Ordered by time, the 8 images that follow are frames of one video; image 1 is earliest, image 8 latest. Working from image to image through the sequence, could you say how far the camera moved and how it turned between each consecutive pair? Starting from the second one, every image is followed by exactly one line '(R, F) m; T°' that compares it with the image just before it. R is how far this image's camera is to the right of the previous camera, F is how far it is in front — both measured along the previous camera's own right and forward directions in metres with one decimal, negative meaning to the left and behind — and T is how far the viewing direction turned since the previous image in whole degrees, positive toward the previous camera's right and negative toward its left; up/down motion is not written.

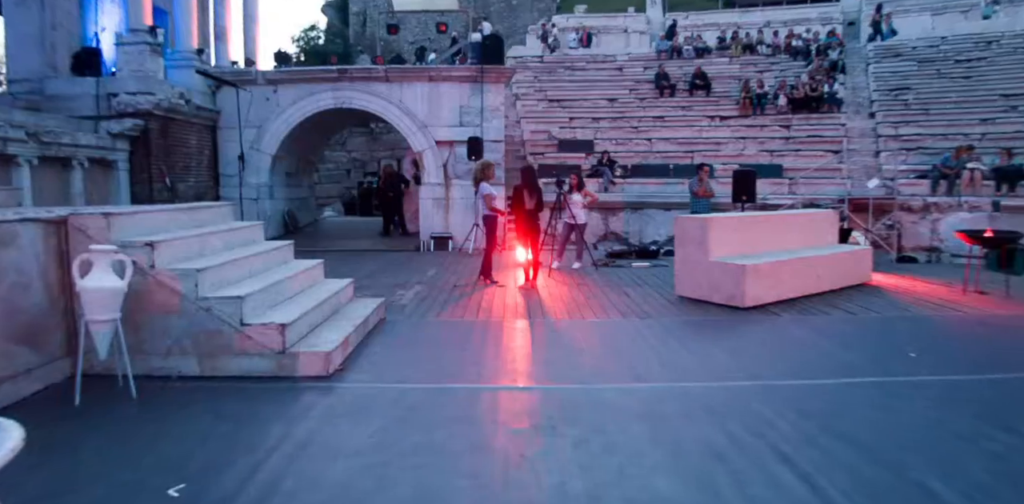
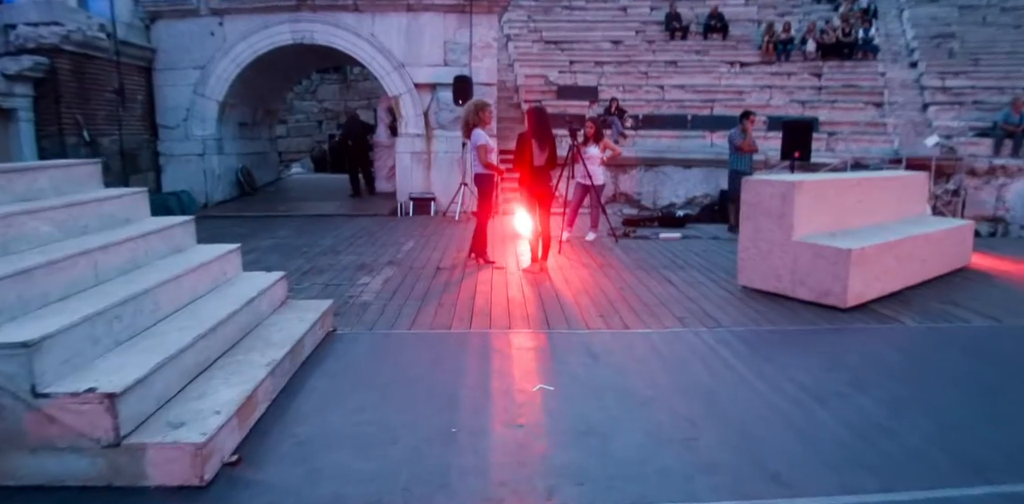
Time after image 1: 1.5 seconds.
(-0.2, +1.8) m; +1°
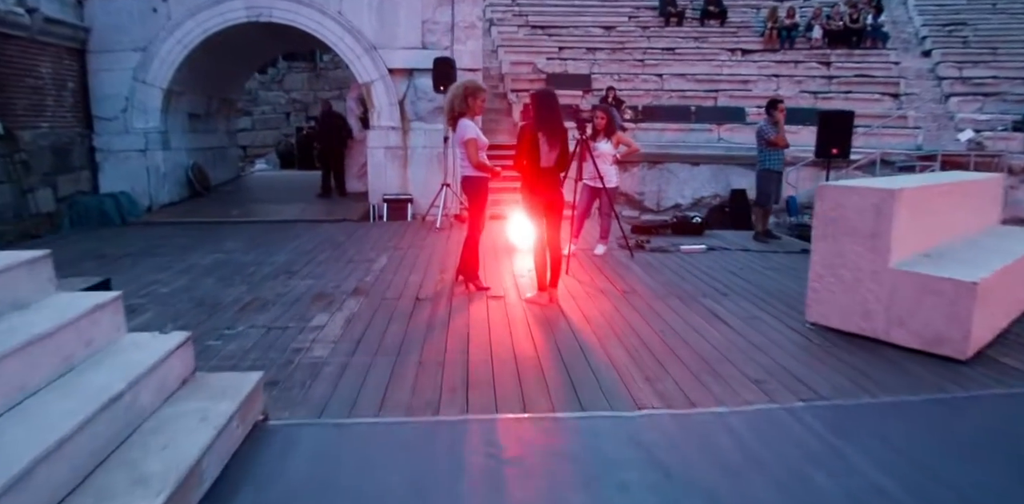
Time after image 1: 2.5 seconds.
(-0.2, +1.2) m; +2°
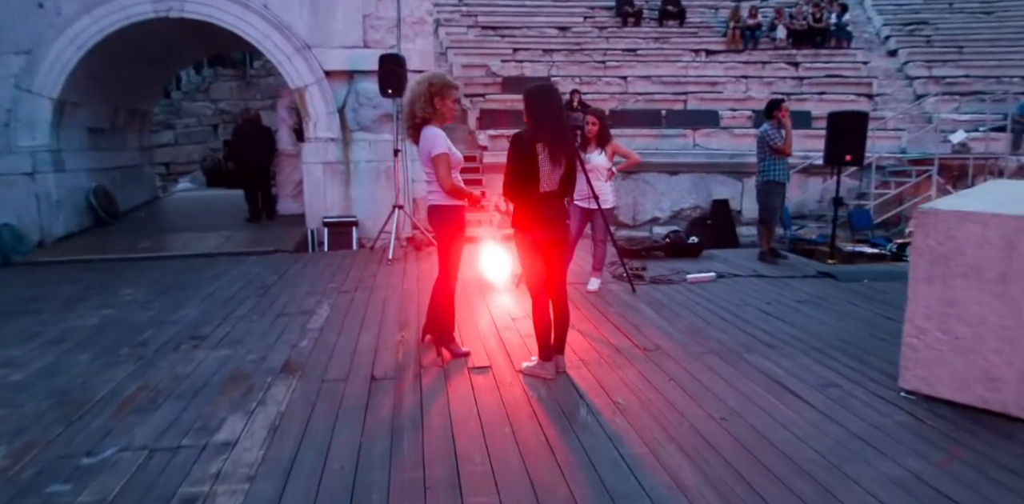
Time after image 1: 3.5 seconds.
(-0.2, +1.1) m; +5°
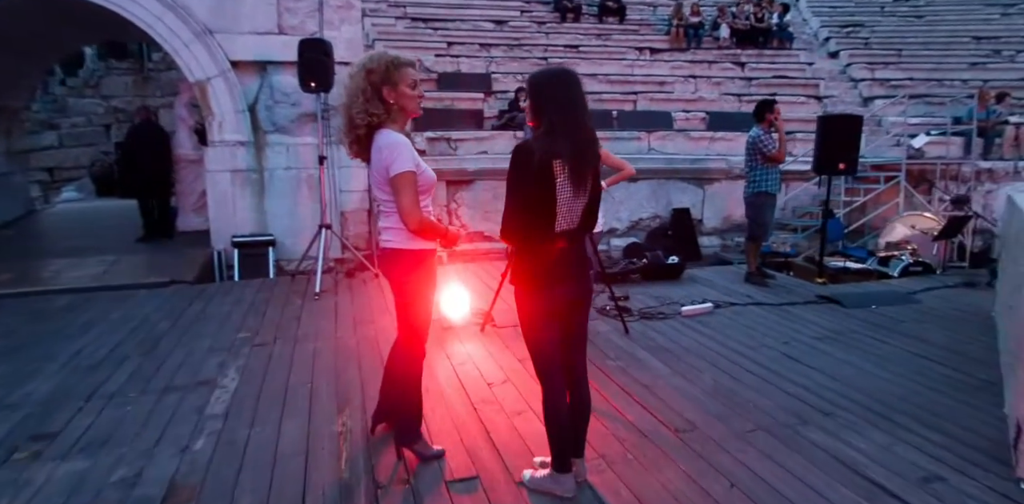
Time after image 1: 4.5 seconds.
(-0.3, +1.0) m; +7°
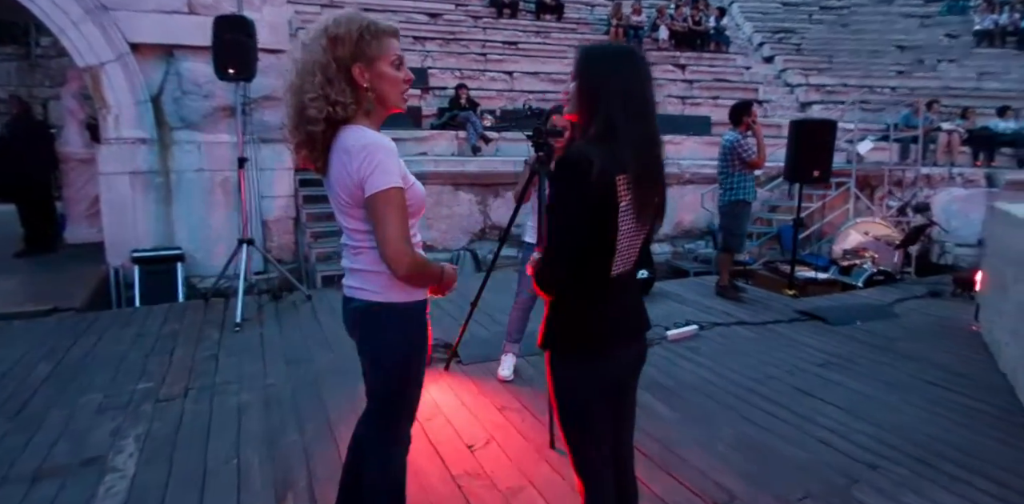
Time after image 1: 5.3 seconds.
(-0.2, +0.6) m; +7°
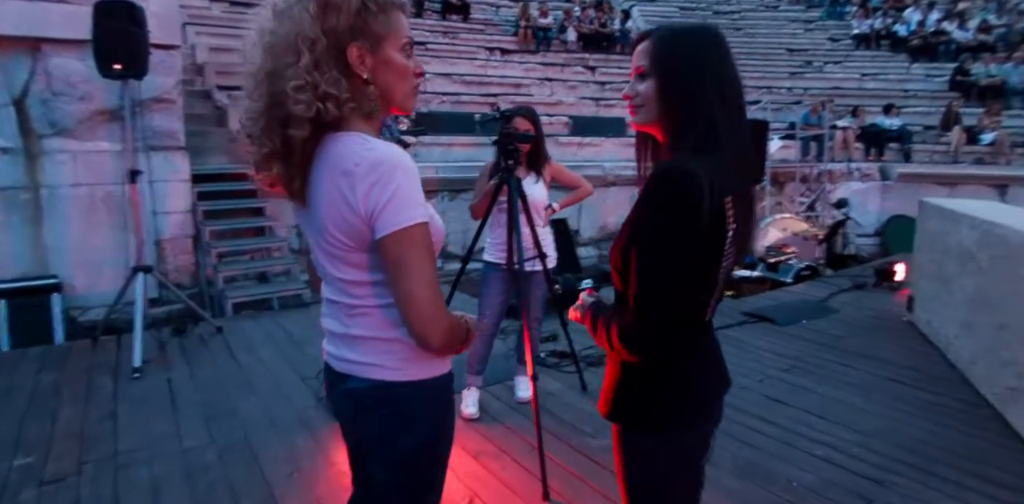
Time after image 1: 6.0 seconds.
(-0.3, +0.3) m; +9°
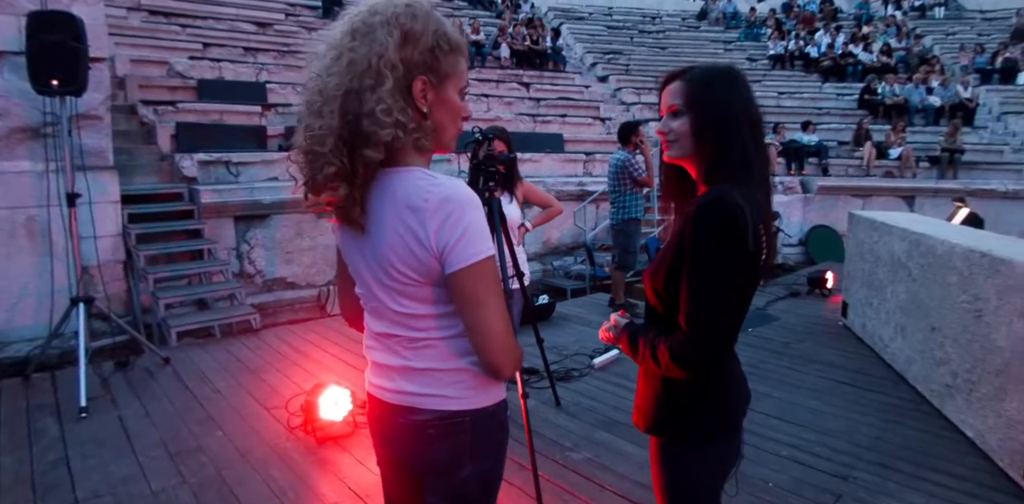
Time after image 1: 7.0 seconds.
(-0.2, 0.0) m; +7°
